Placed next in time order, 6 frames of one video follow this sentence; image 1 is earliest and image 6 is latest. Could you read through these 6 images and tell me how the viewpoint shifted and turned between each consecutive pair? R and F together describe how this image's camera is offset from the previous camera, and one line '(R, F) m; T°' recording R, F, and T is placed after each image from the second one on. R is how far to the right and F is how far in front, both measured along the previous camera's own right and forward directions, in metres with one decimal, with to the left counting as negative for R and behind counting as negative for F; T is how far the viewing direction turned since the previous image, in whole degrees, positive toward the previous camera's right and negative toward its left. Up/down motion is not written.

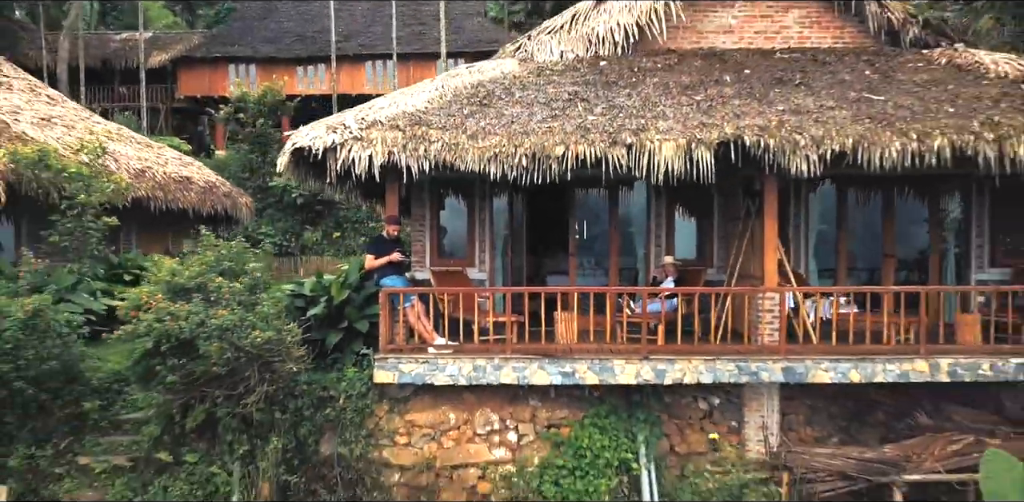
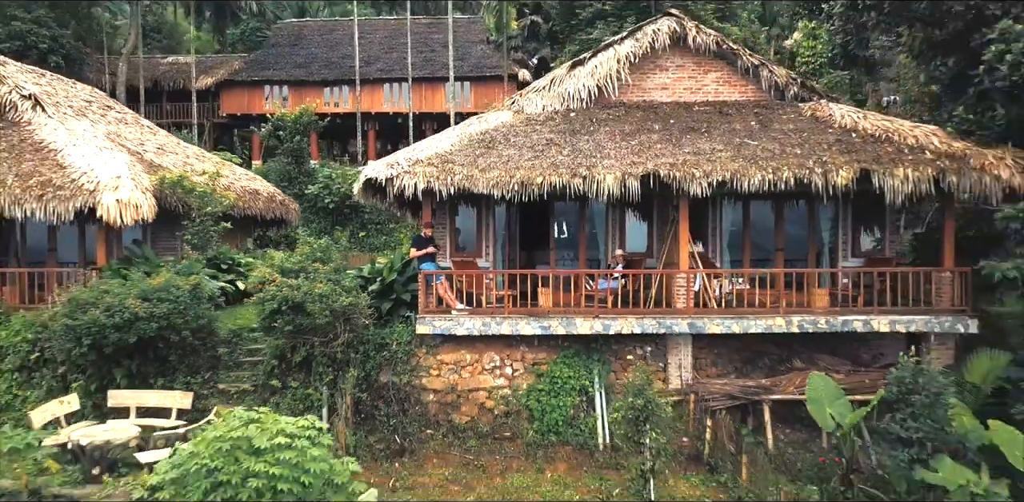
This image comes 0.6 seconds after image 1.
(0.0, -2.4) m; 0°
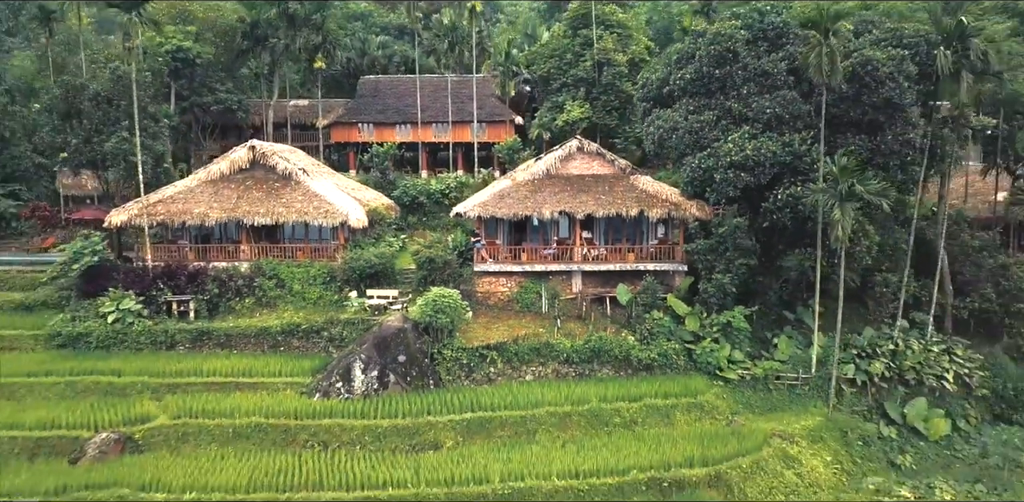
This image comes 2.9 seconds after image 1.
(0.0, -11.7) m; 0°
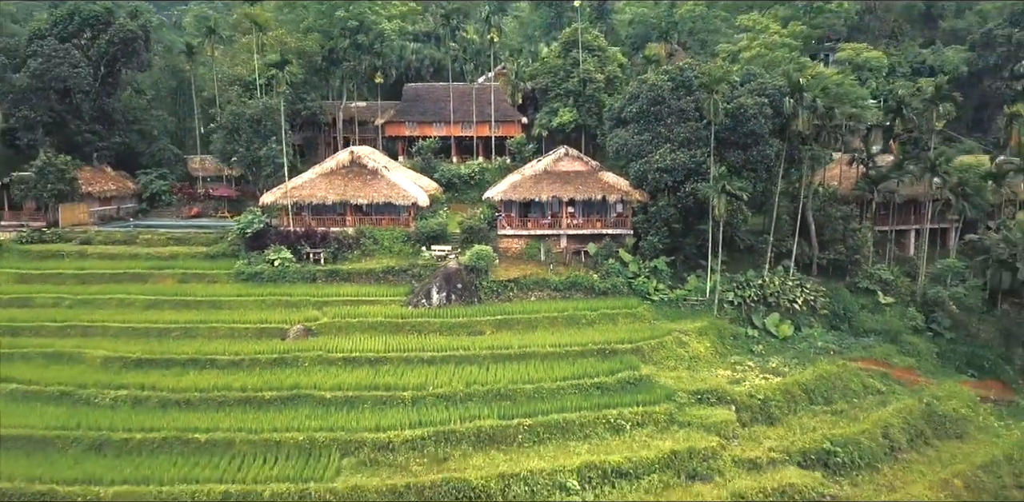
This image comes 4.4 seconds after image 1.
(-0.4, -10.9) m; 0°
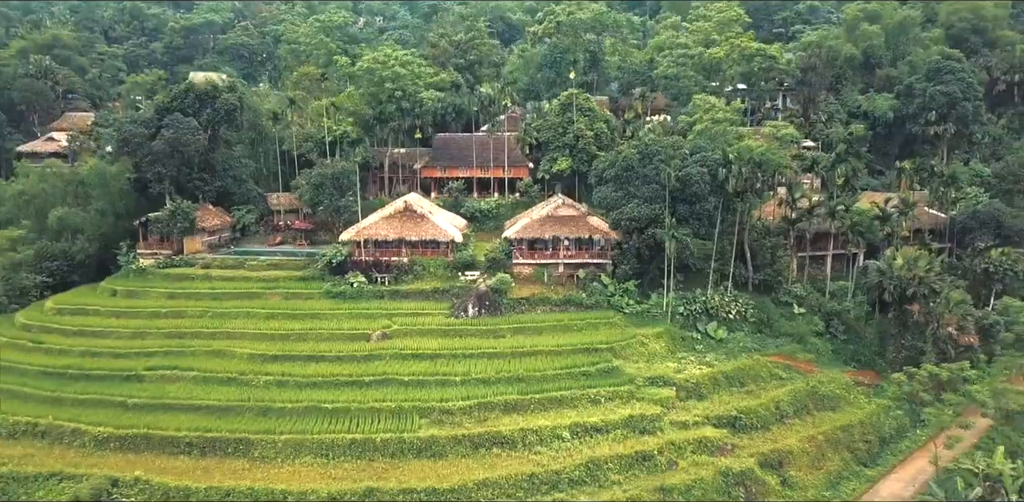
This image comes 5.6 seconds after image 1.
(-0.7, -11.0) m; 0°
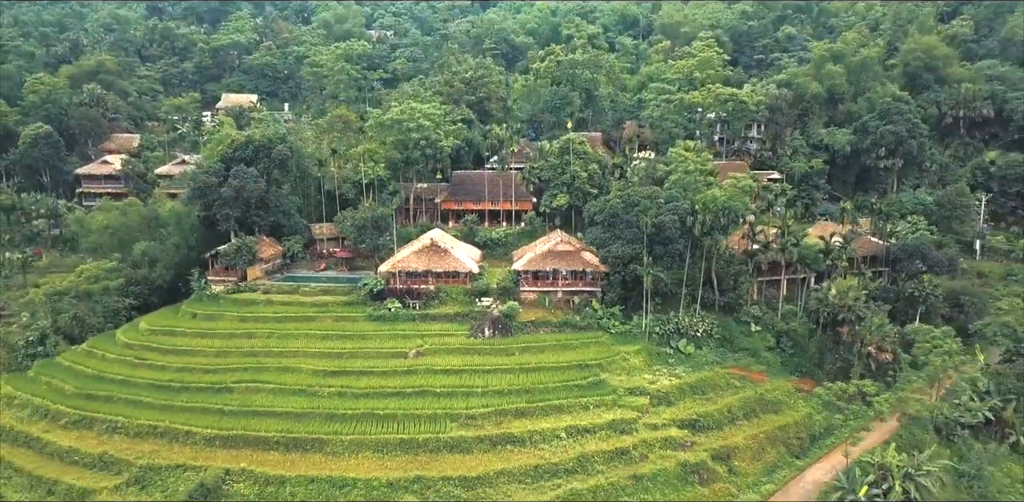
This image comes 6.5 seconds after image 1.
(-0.5, -9.0) m; 0°
